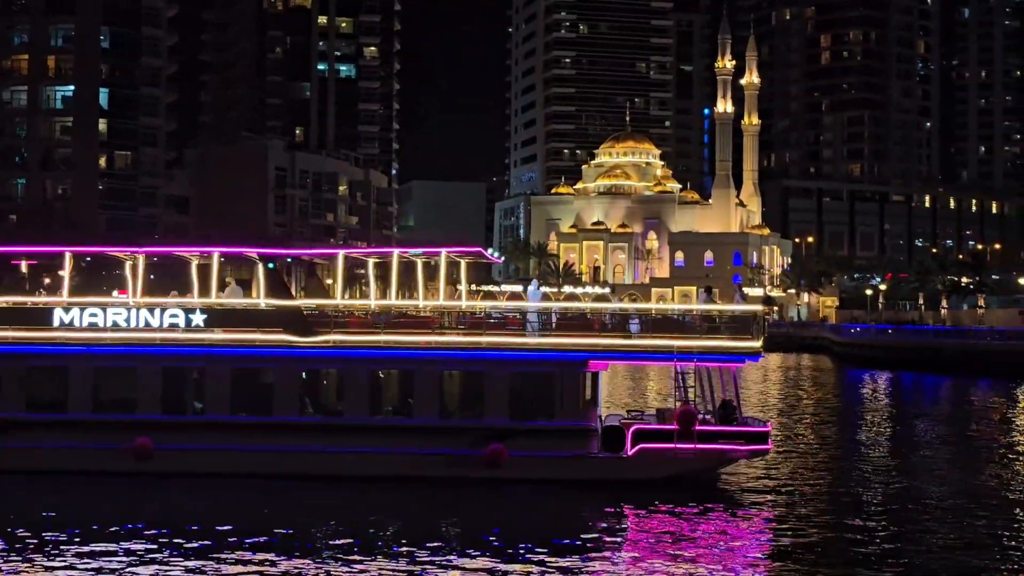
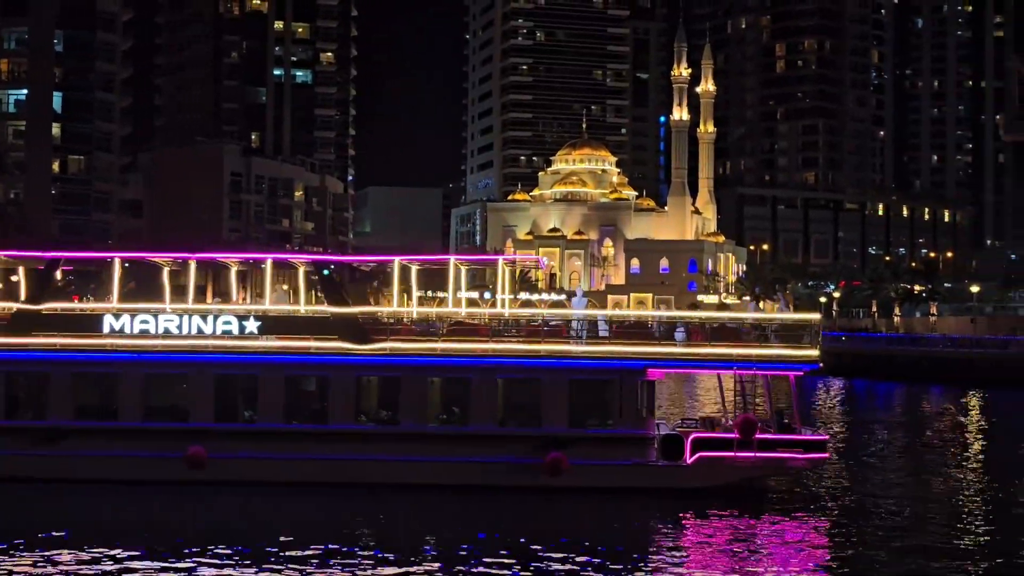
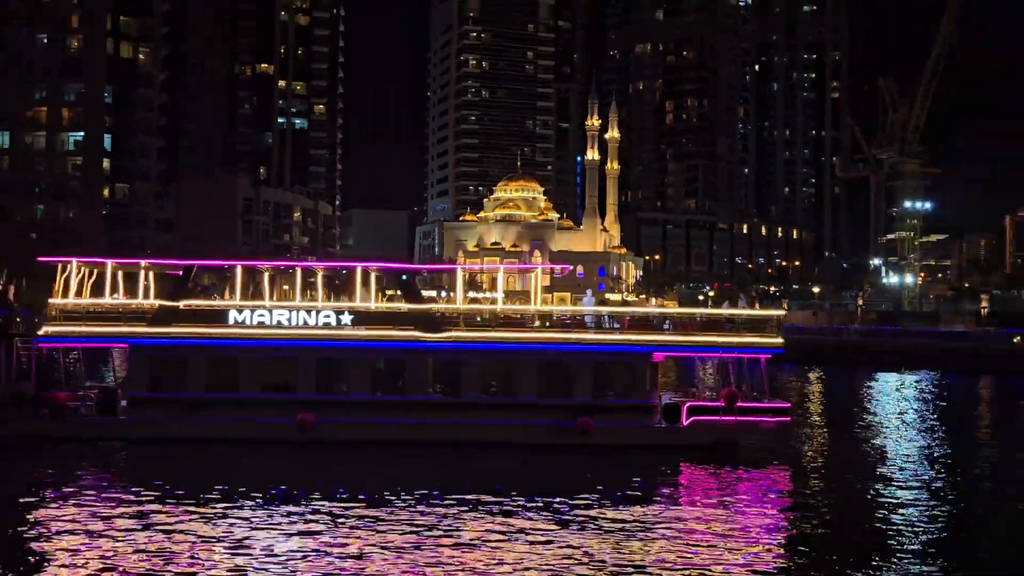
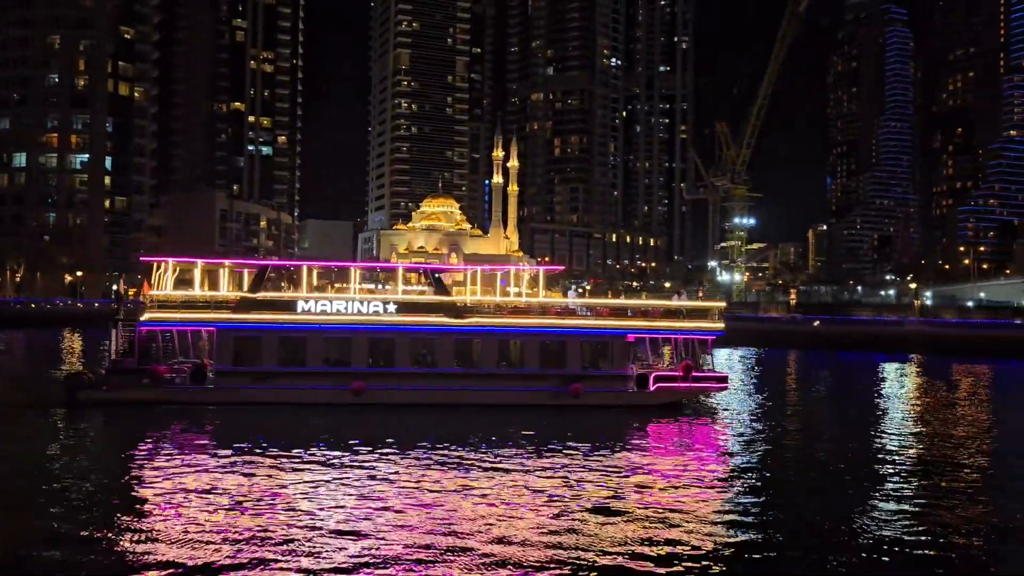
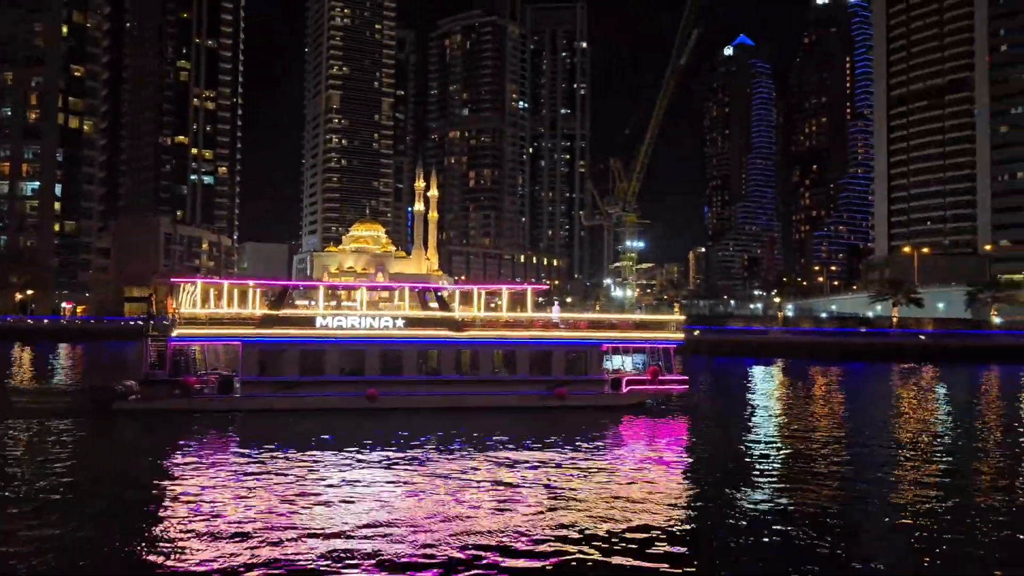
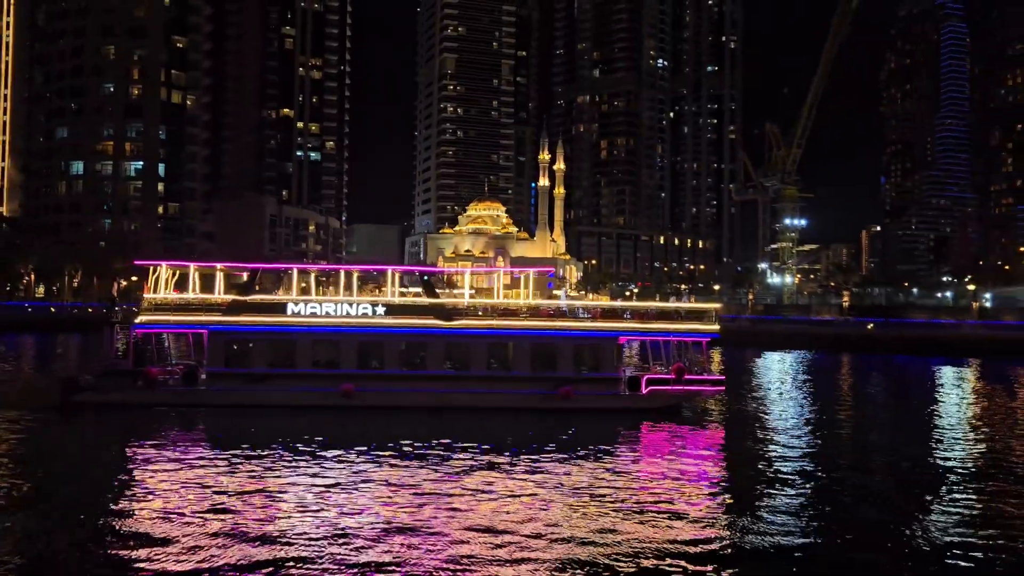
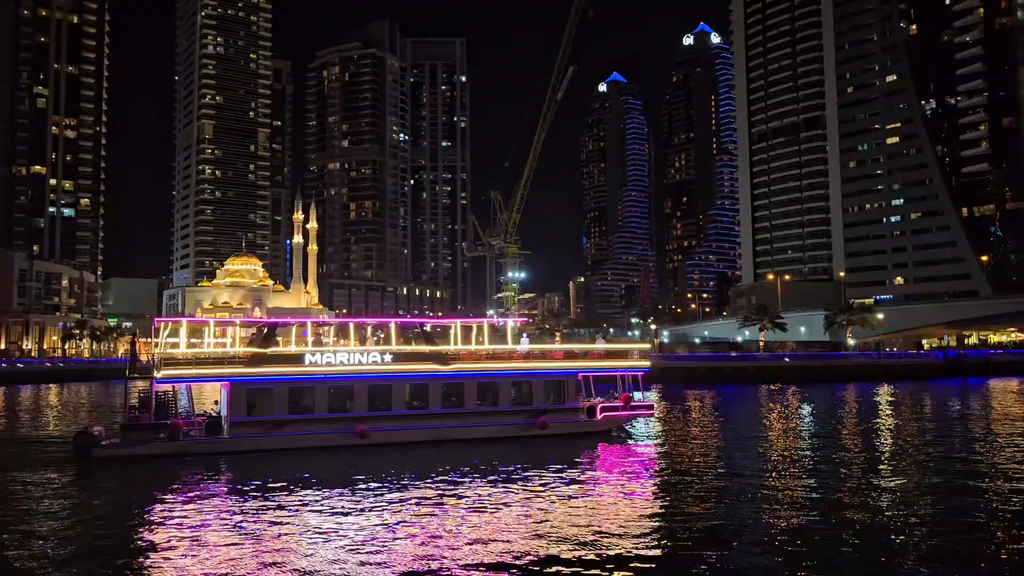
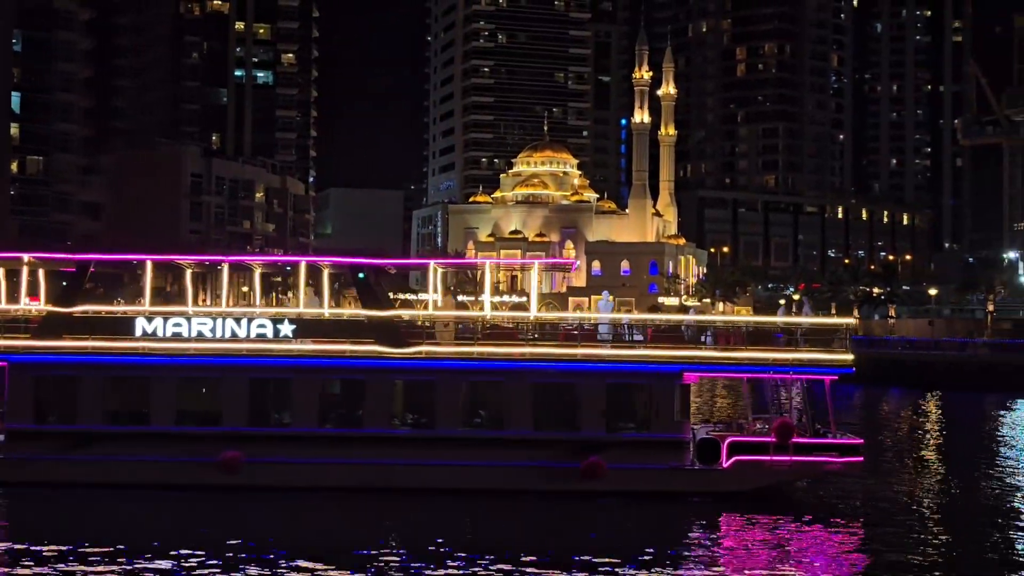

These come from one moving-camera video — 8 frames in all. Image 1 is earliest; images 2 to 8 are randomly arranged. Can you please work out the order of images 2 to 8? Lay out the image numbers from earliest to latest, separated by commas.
2, 8, 3, 6, 4, 5, 7
